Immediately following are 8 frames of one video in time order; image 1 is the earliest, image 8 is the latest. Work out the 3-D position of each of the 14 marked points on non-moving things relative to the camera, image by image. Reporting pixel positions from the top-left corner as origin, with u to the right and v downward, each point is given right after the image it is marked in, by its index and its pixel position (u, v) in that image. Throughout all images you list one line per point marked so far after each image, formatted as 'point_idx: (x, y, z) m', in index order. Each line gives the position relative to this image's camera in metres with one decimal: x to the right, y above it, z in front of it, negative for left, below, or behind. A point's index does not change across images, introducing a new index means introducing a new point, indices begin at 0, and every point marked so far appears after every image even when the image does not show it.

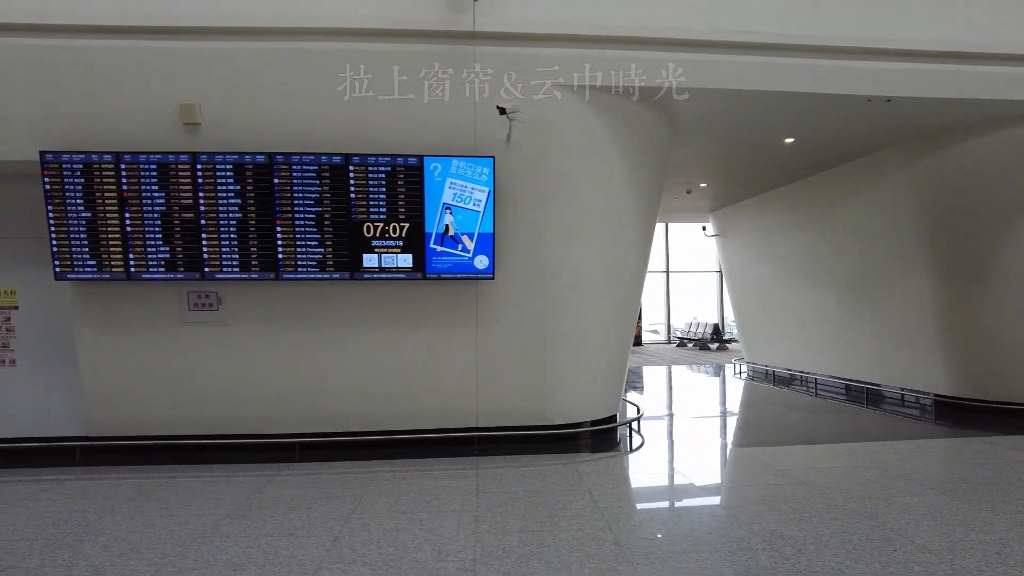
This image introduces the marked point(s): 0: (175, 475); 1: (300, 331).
0: (-2.3, -1.3, +4.3) m
1: (-1.6, -0.3, +4.9) m
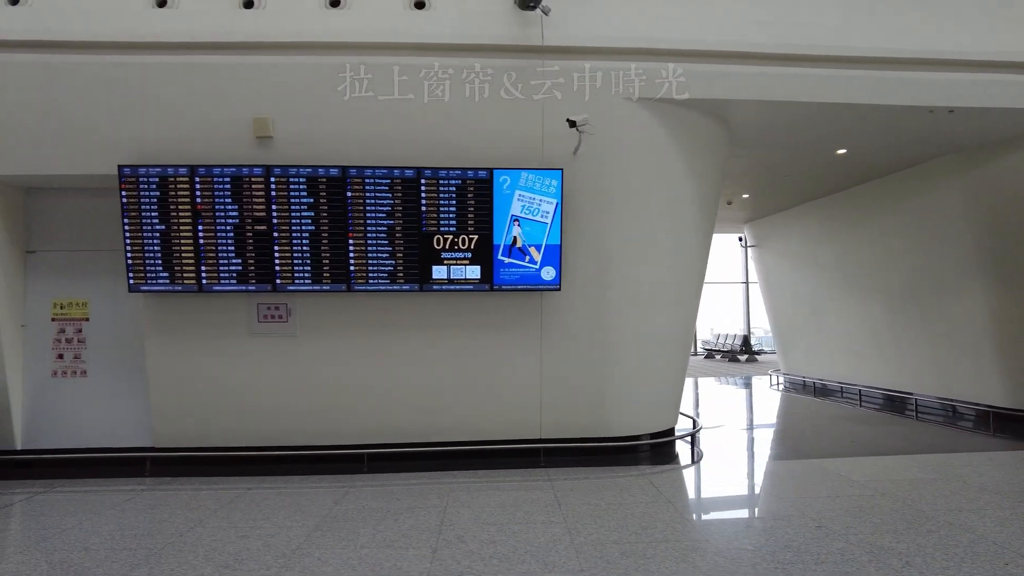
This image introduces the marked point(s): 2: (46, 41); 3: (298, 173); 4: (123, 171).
0: (-1.8, -1.4, +4.3) m
1: (-1.1, -0.4, +4.9) m
2: (-3.4, +1.8, +4.5) m
3: (-1.5, +0.8, +4.5) m
4: (-2.8, +0.8, +4.5) m
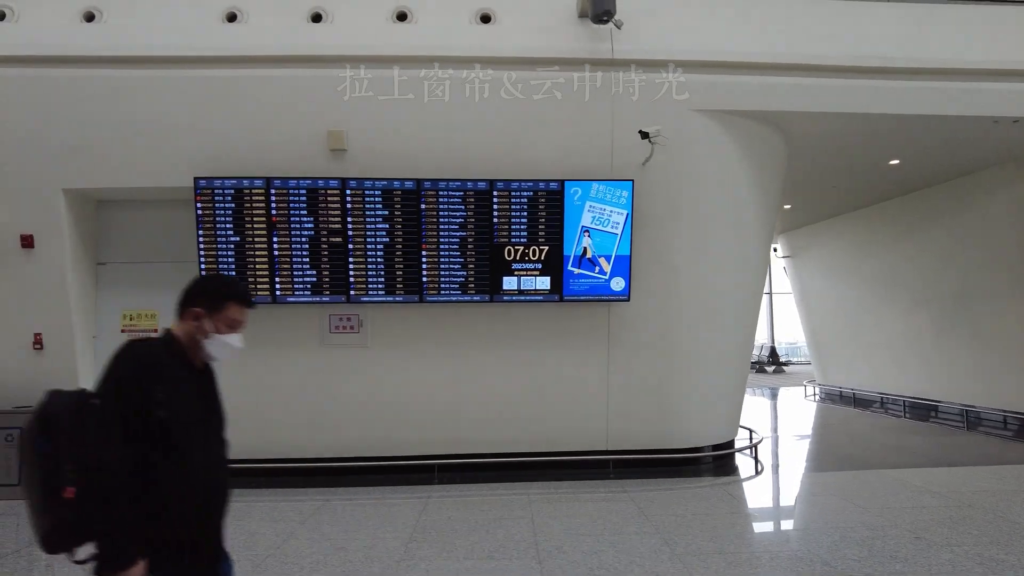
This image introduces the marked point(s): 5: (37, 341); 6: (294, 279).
0: (-1.2, -1.4, +4.3) m
1: (-0.6, -0.5, +4.9) m
2: (-2.8, +1.7, +4.6) m
3: (-1.0, +0.7, +4.6) m
4: (-2.2, +0.7, +4.5) m
5: (-3.6, -0.4, +4.8) m
6: (-1.6, +0.1, +4.6) m
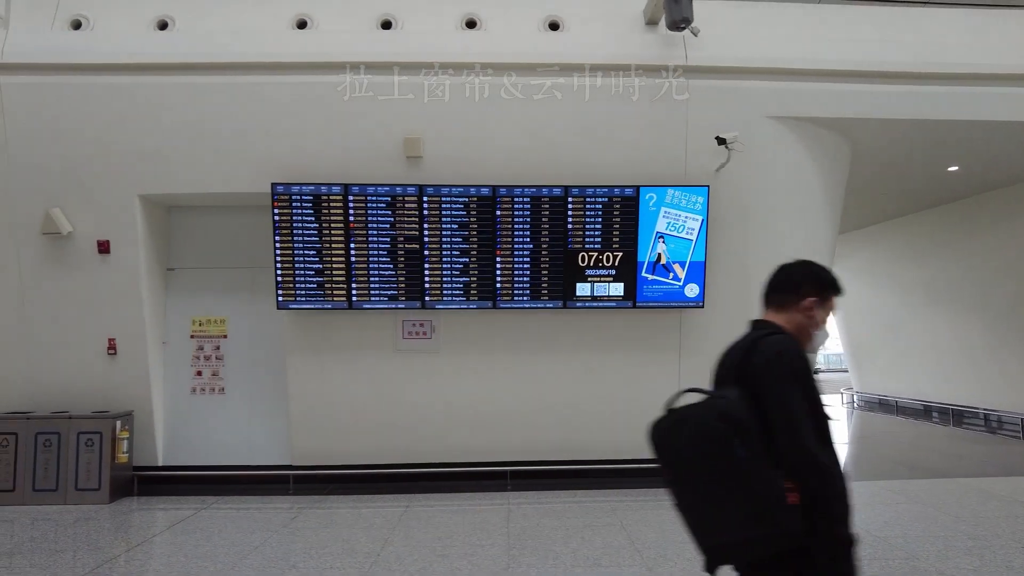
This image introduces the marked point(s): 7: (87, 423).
0: (-0.7, -1.5, +4.3) m
1: (0.0, -0.6, +4.9) m
2: (-2.3, +1.6, +4.6) m
3: (-0.4, +0.7, +4.6) m
4: (-1.7, +0.7, +4.6) m
5: (-3.0, -0.4, +4.8) m
6: (-1.0, 0.0, +4.6) m
7: (-3.0, -1.0, +4.4) m
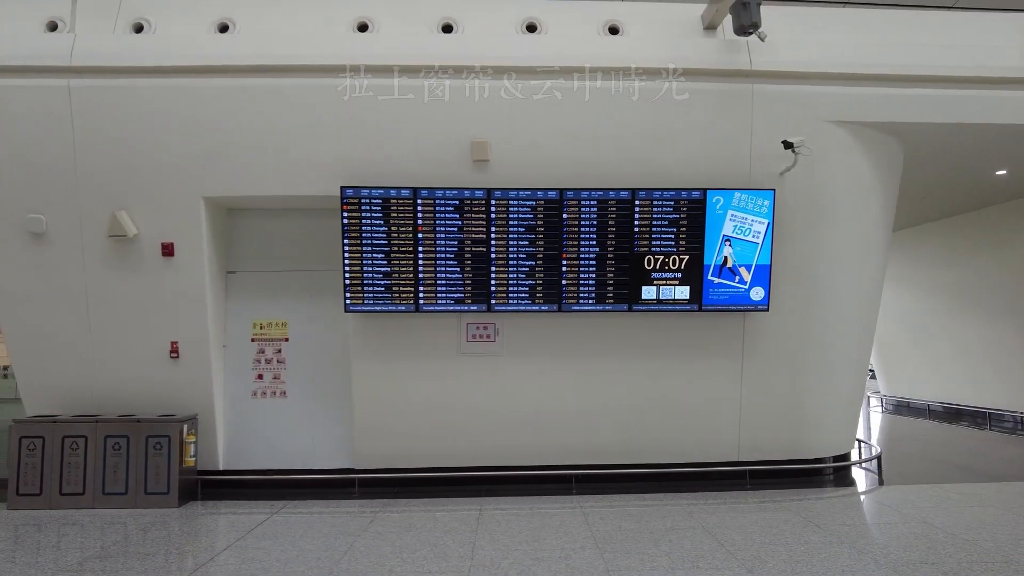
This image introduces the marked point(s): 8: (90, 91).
0: (-0.2, -1.5, +4.3) m
1: (+0.5, -0.6, +4.9) m
2: (-1.8, +1.6, +4.6) m
3: (0.0, +0.7, +4.6) m
4: (-1.2, +0.7, +4.6) m
5: (-2.6, -0.5, +4.8) m
6: (-0.5, 0.0, +4.6) m
7: (-2.5, -1.0, +4.4) m
8: (-3.1, +1.4, +4.5) m
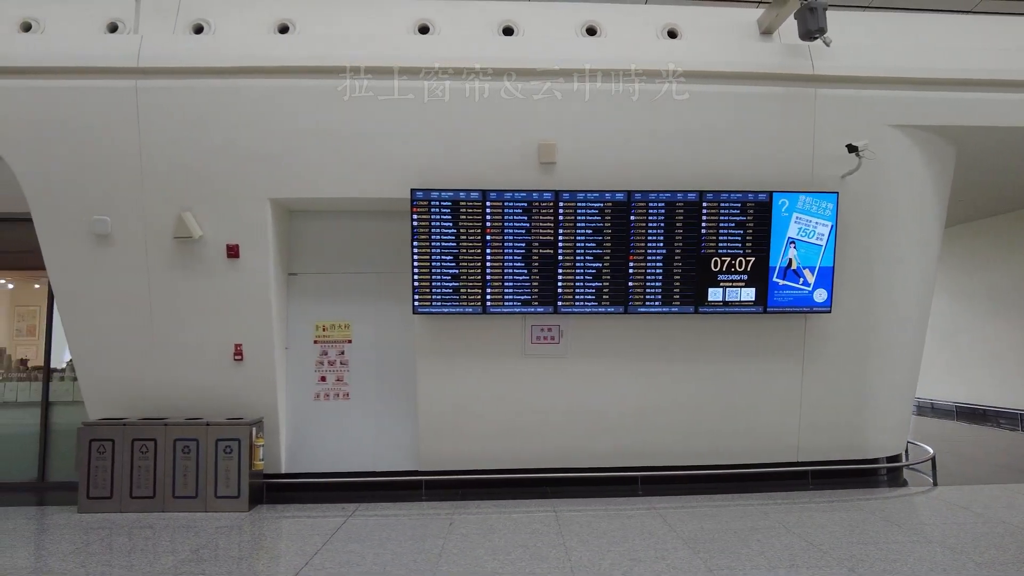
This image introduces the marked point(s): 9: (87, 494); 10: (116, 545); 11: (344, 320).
0: (+0.3, -1.5, +4.3) m
1: (+1.0, -0.6, +4.9) m
2: (-1.3, +1.6, +4.6) m
3: (+0.5, +0.7, +4.6) m
4: (-0.7, +0.7, +4.6) m
5: (-2.1, -0.5, +4.7) m
6: (-0.1, 0.0, +4.6) m
7: (-2.0, -1.0, +4.4) m
8: (-2.6, +1.4, +4.5) m
9: (-2.9, -1.4, +4.4) m
10: (-2.4, -1.6, +3.8) m
11: (-1.3, -0.3, +5.0) m
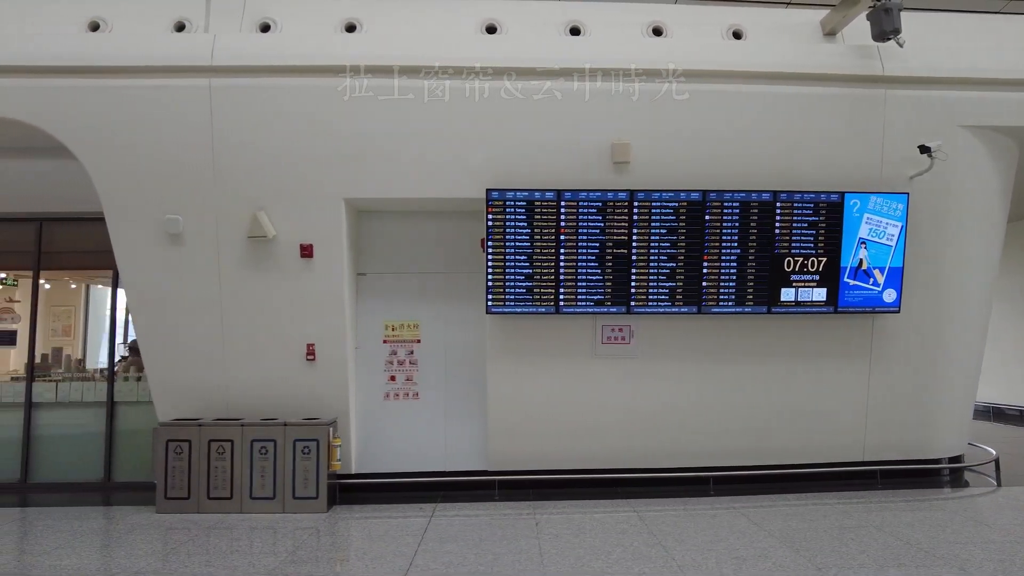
0: (+0.8, -1.5, +4.3) m
1: (+1.5, -0.6, +4.9) m
2: (-0.8, +1.6, +4.6) m
3: (+1.1, +0.7, +4.6) m
4: (-0.1, +0.7, +4.6) m
5: (-1.5, -0.5, +4.7) m
6: (+0.5, 0.0, +4.6) m
7: (-1.4, -1.0, +4.4) m
8: (-2.0, +1.4, +4.5) m
9: (-2.4, -1.4, +4.4) m
10: (-1.8, -1.6, +3.8) m
11: (-0.8, -0.3, +5.0) m
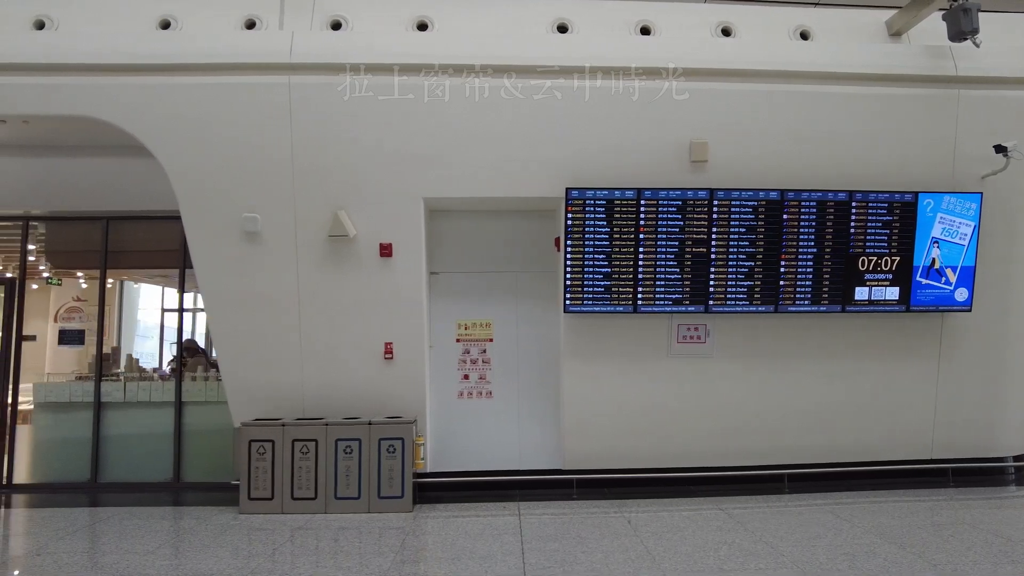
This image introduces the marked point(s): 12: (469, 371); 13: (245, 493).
0: (+1.4, -1.5, +4.3) m
1: (+2.1, -0.6, +5.0) m
2: (-0.2, +1.6, +4.6) m
3: (+1.7, +0.7, +4.6) m
4: (+0.4, +0.7, +4.6) m
5: (-0.9, -0.5, +4.7) m
6: (+1.1, 0.0, +4.6) m
7: (-0.9, -1.0, +4.4) m
8: (-1.4, +1.4, +4.5) m
9: (-1.8, -1.4, +4.3) m
10: (-1.3, -1.5, +3.8) m
11: (-0.2, -0.3, +5.0) m
12: (-0.4, -0.7, +5.0) m
13: (-1.8, -1.4, +4.3) m
